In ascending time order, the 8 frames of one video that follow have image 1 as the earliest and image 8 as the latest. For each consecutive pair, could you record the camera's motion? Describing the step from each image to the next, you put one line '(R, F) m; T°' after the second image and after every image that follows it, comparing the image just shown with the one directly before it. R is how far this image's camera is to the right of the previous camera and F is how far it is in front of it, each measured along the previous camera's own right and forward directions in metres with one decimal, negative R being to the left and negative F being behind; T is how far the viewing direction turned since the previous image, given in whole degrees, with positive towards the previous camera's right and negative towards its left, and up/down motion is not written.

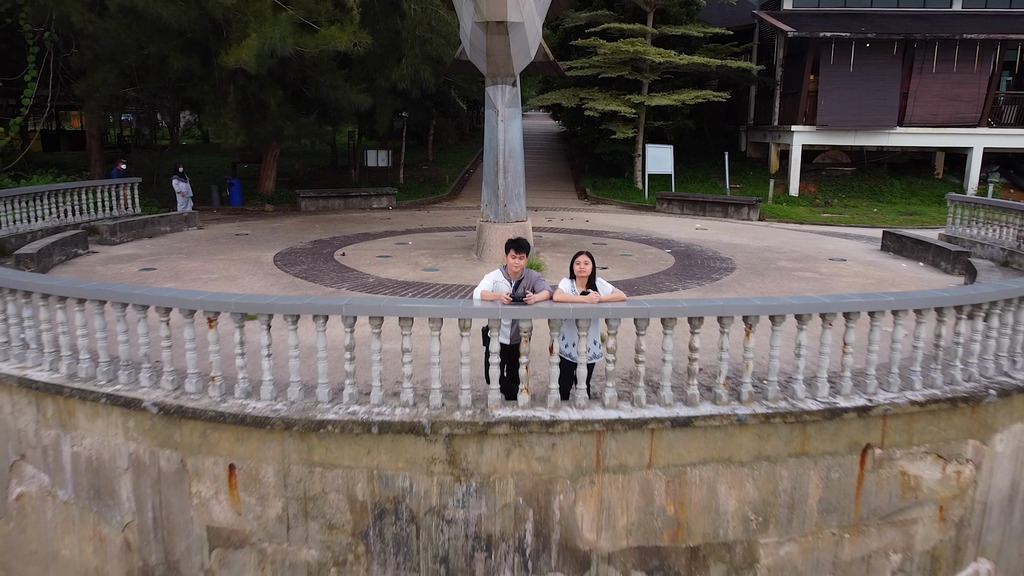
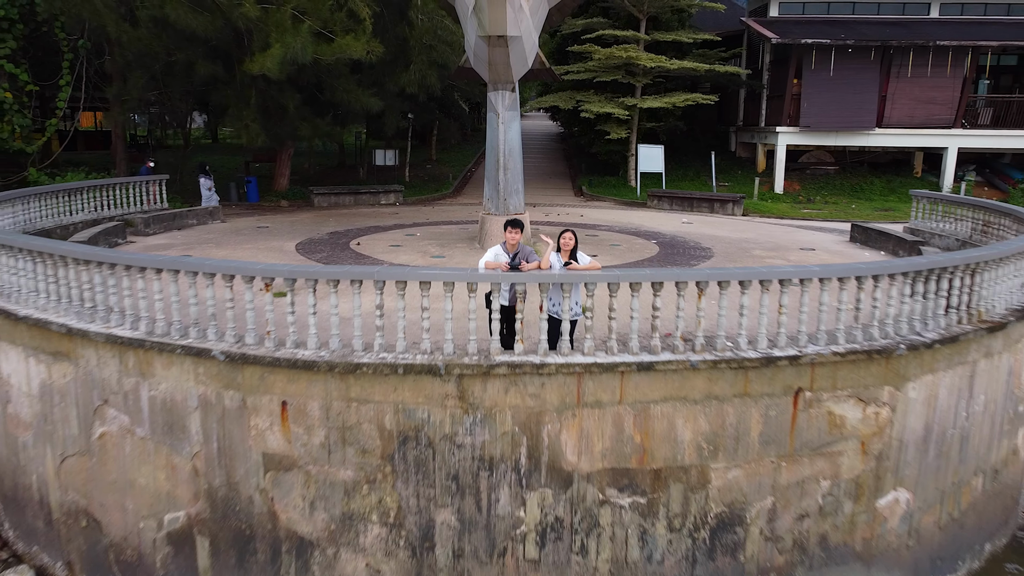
(0.0, -1.0) m; 0°
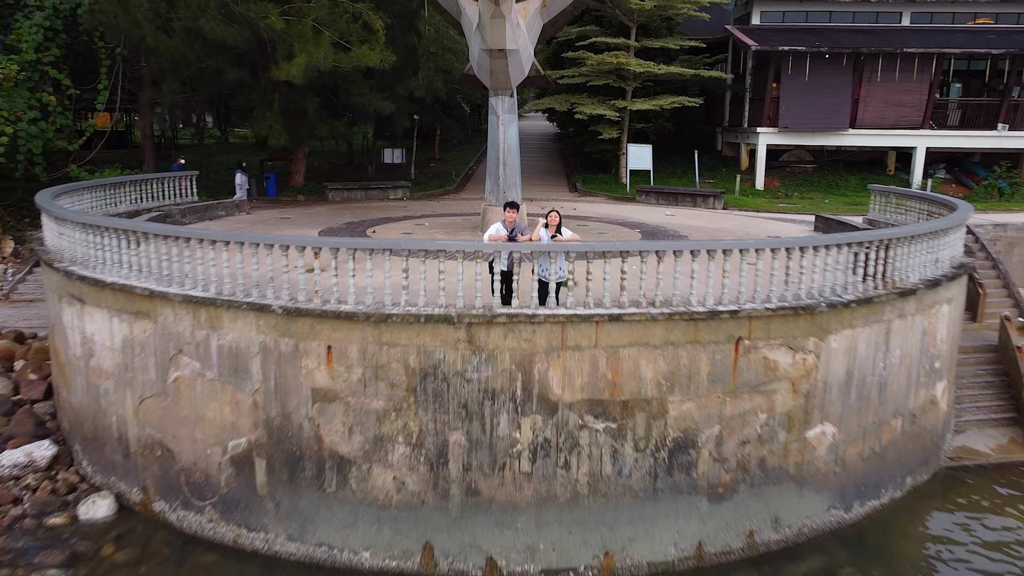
(0.0, -1.4) m; 0°
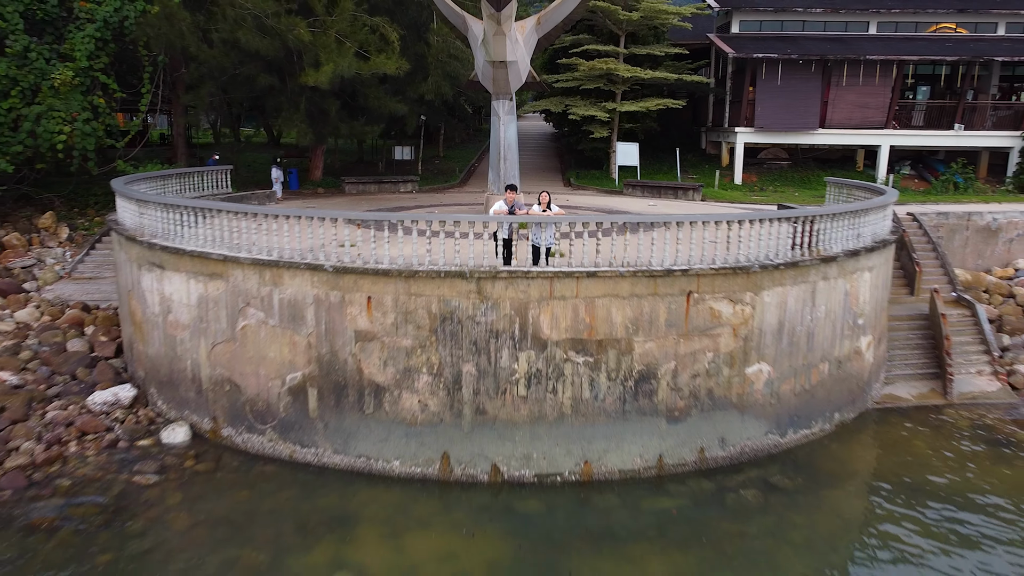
(0.0, -1.9) m; 0°
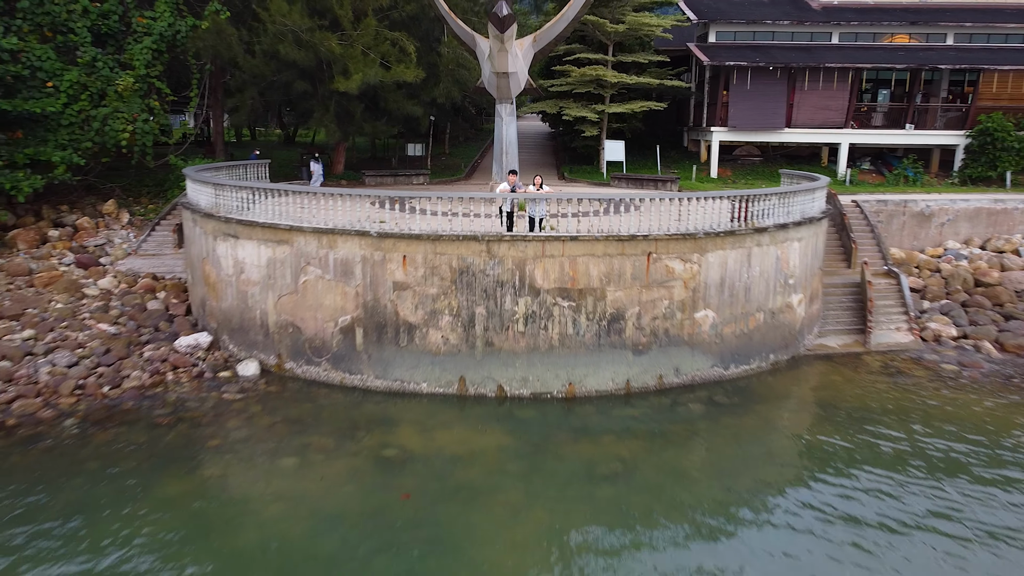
(0.0, -2.6) m; 0°
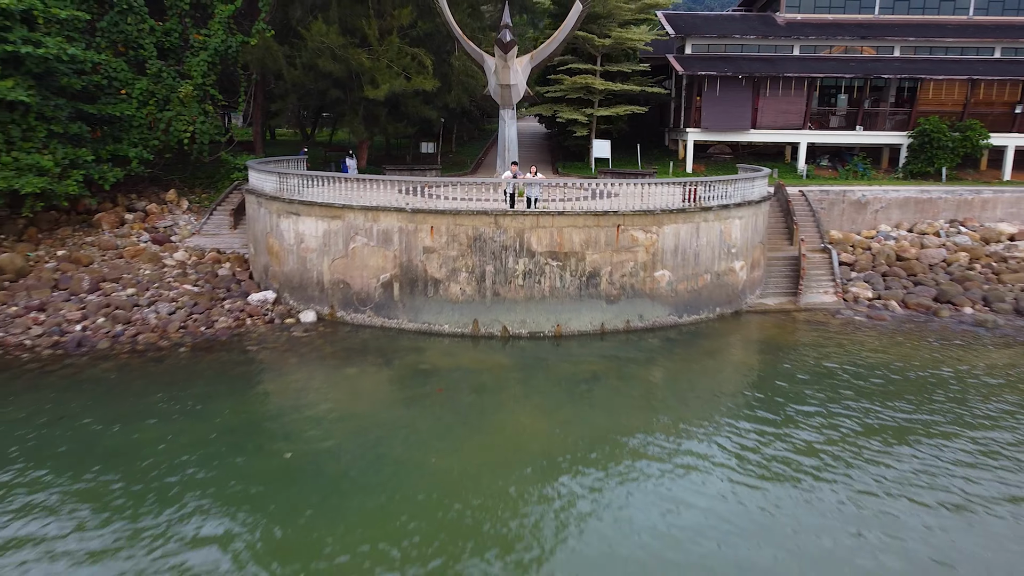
(-0.1, -3.5) m; 0°
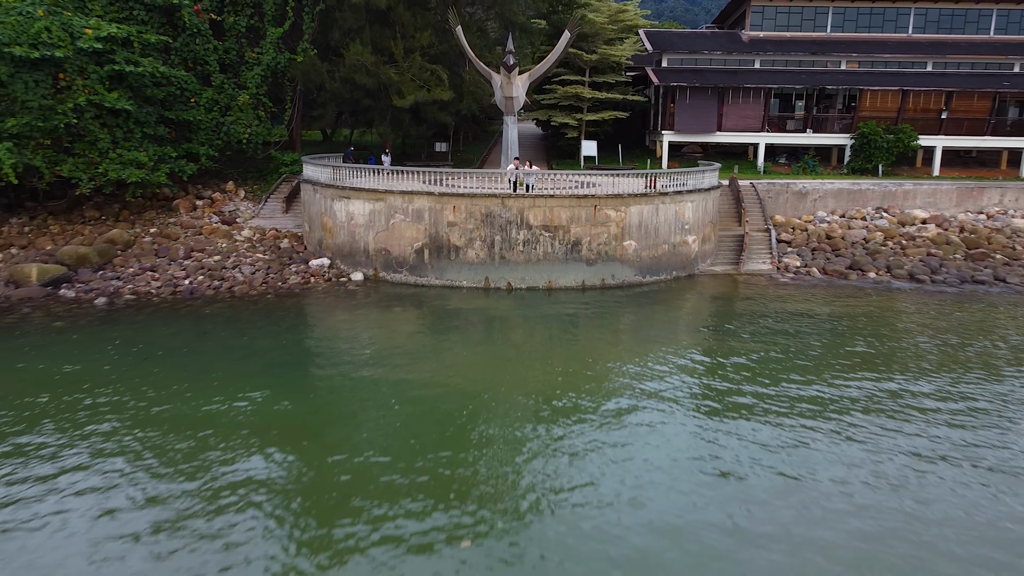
(-0.1, -4.7) m; 0°
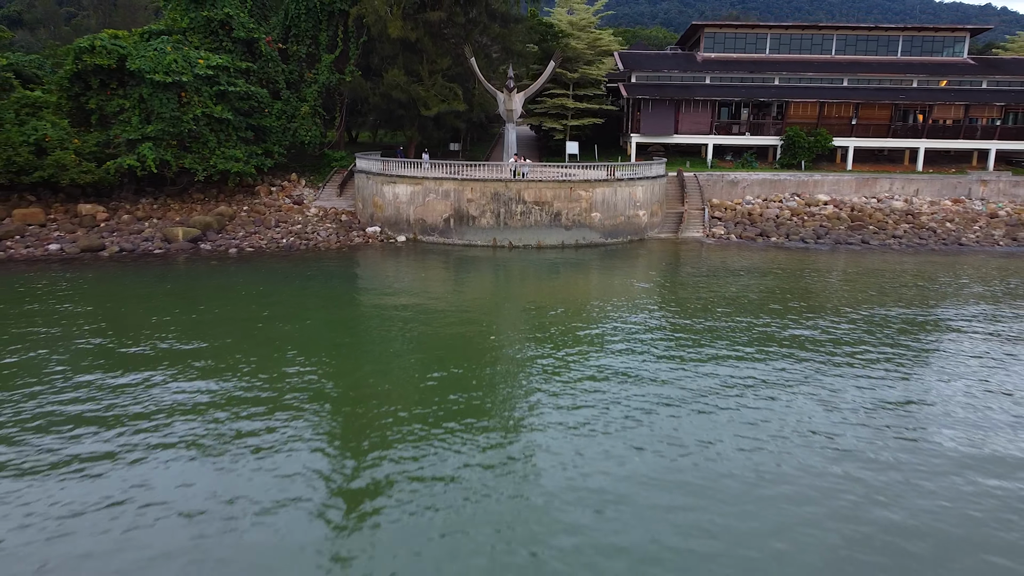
(-0.1, -8.2) m; 0°
